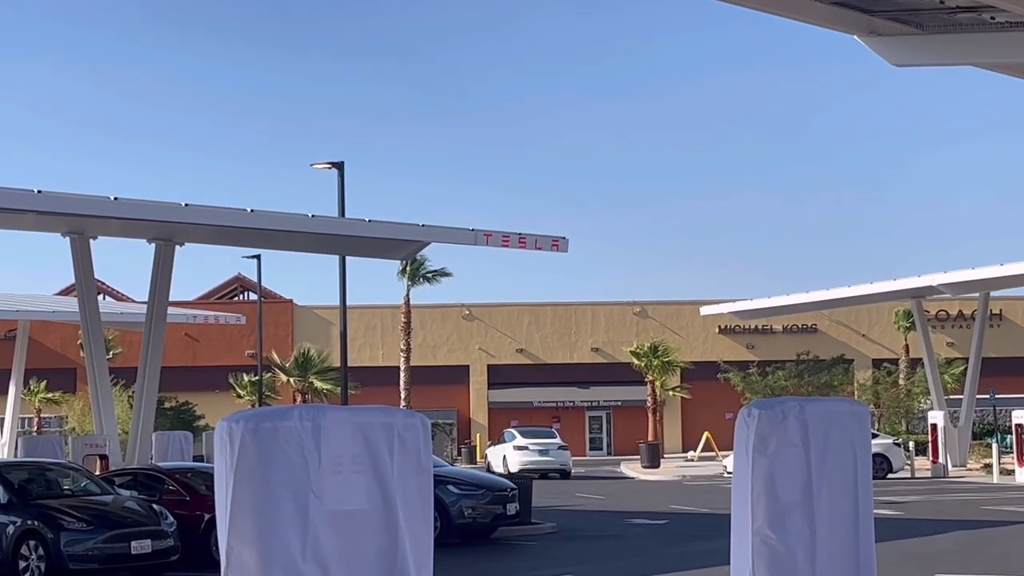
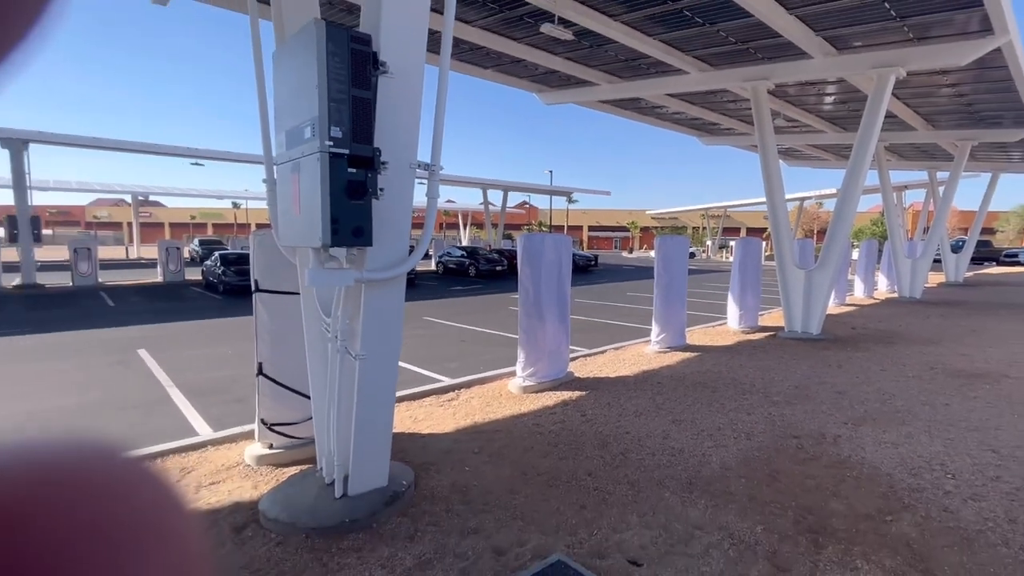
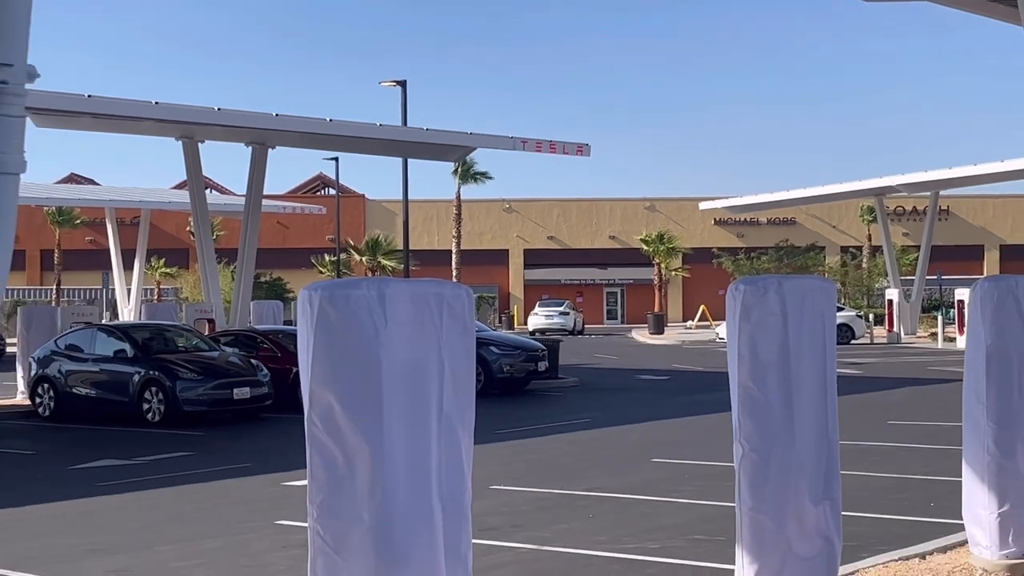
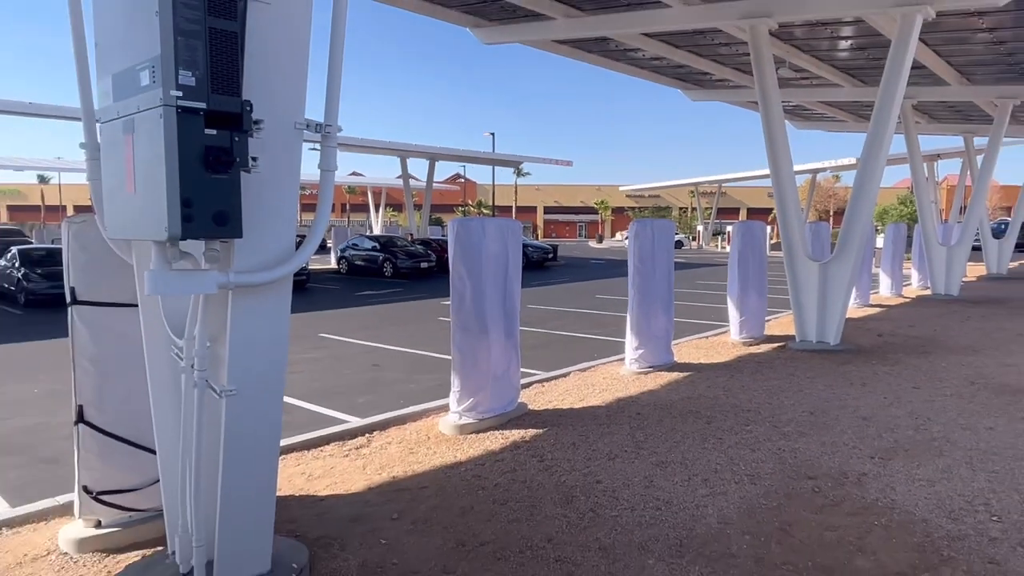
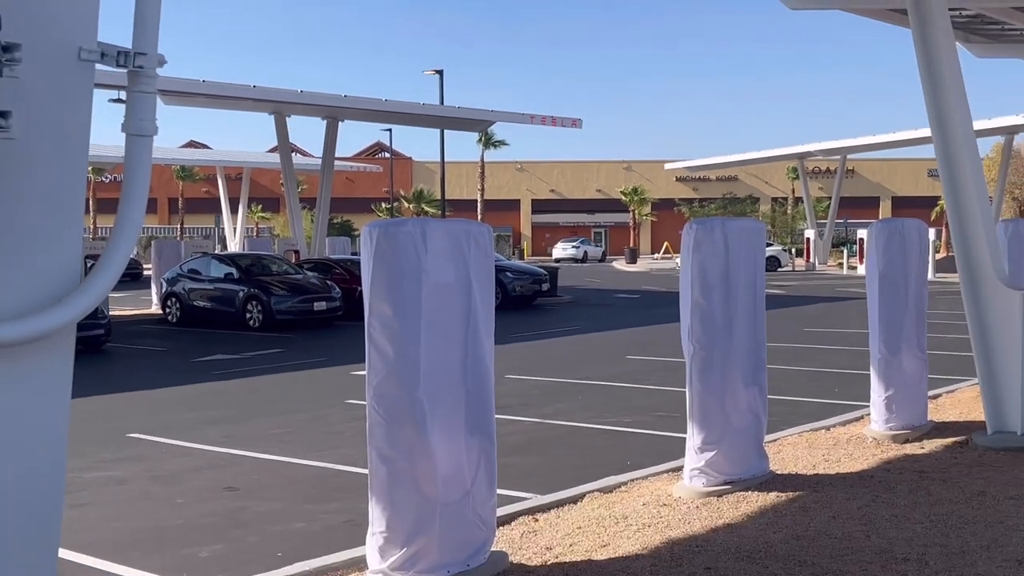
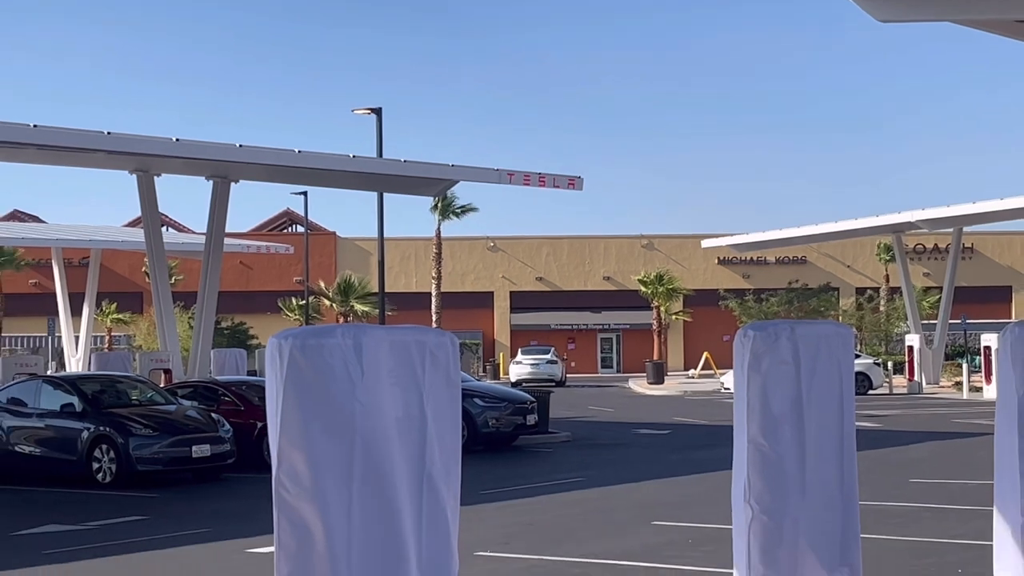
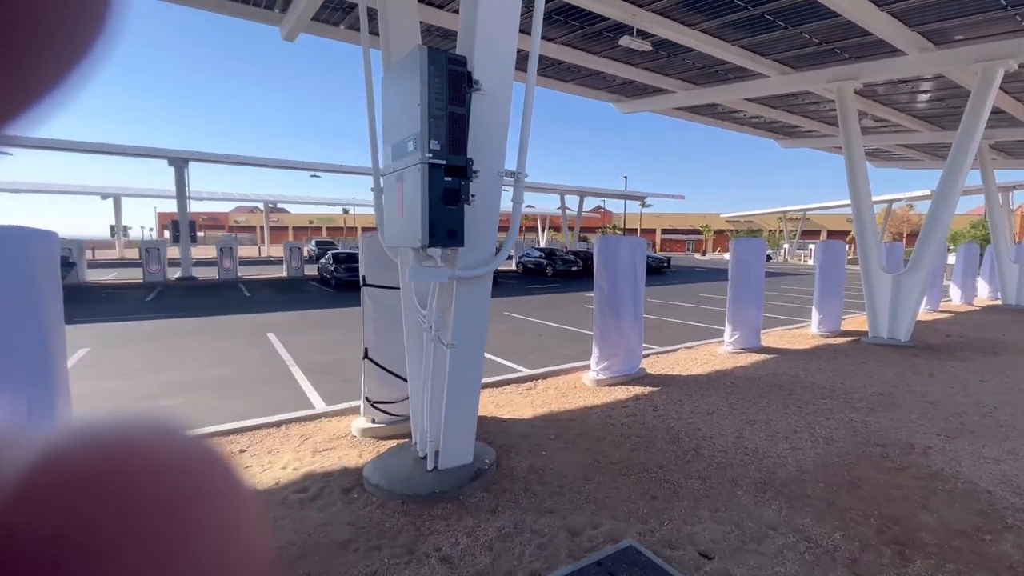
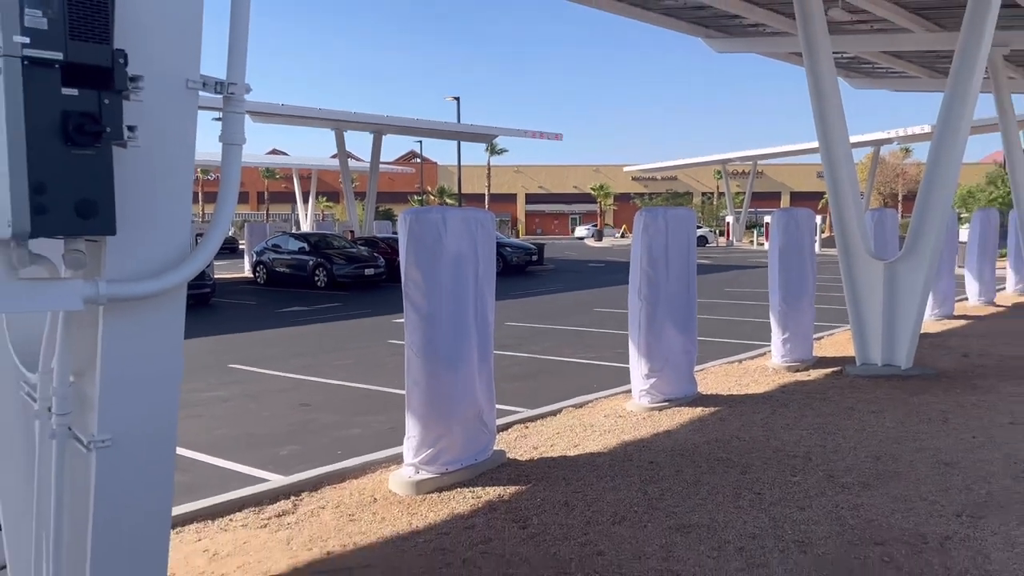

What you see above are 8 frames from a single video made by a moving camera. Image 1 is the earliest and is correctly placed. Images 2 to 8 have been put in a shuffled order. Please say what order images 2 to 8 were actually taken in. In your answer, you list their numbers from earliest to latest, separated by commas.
6, 3, 5, 8, 4, 2, 7
